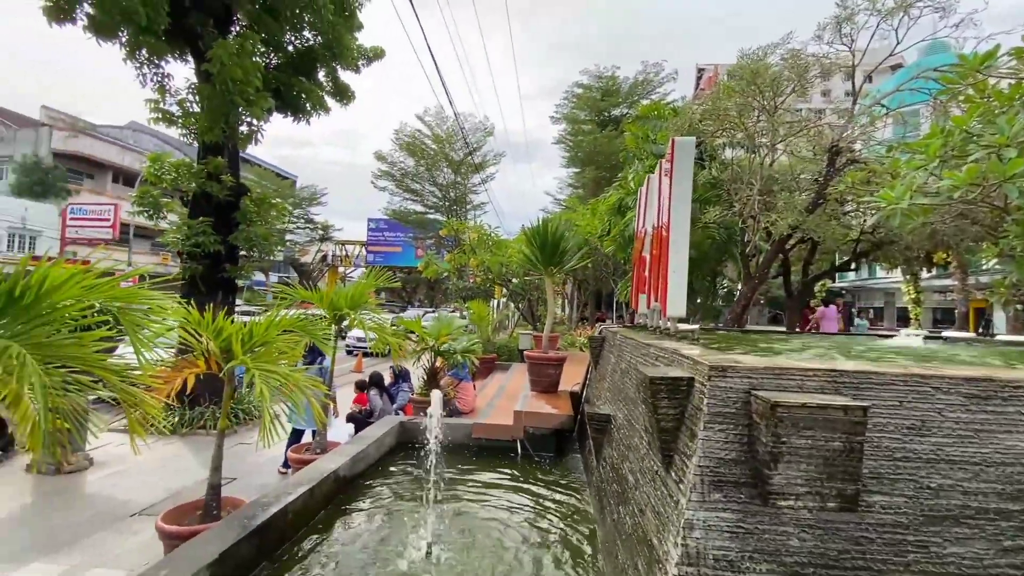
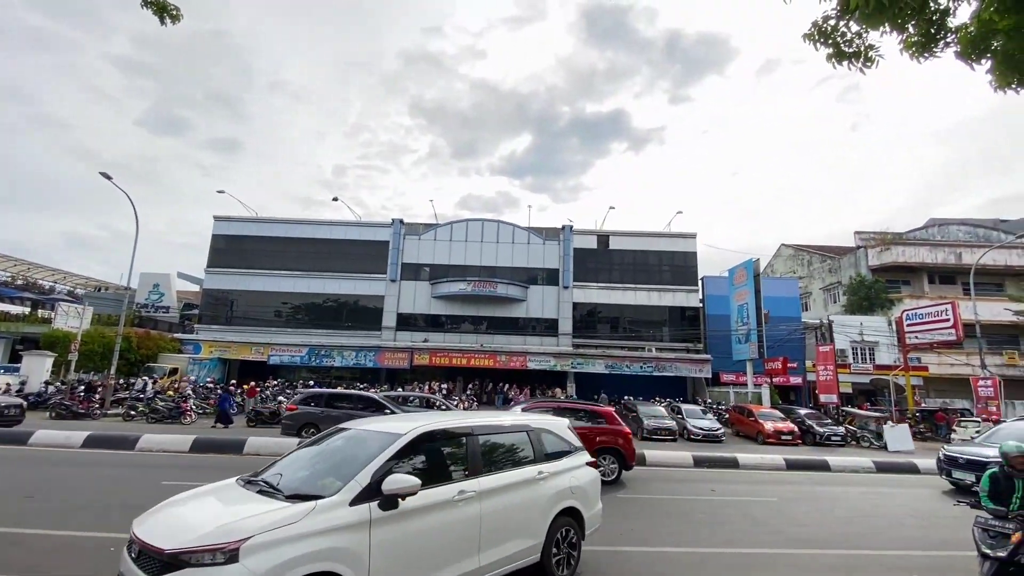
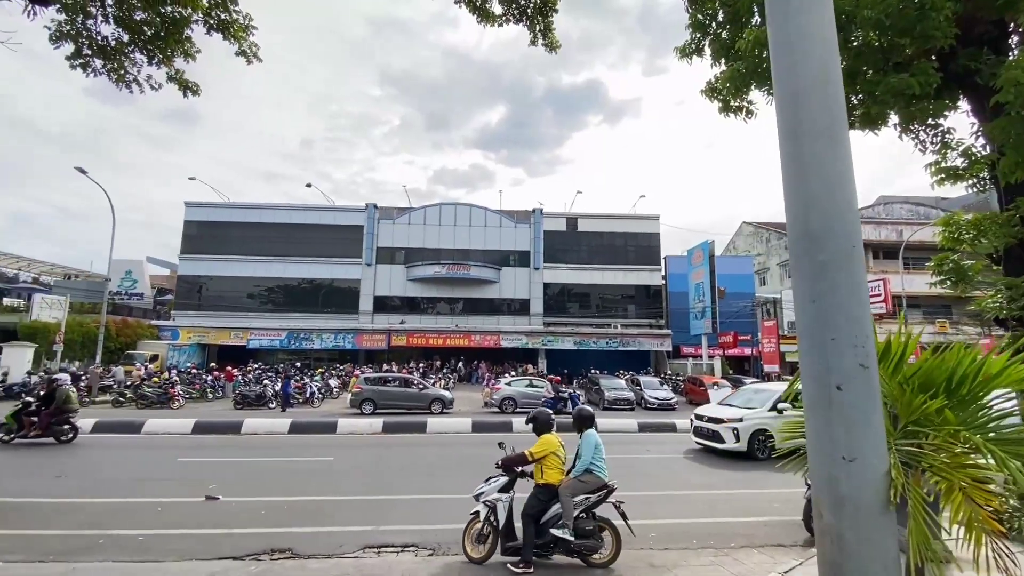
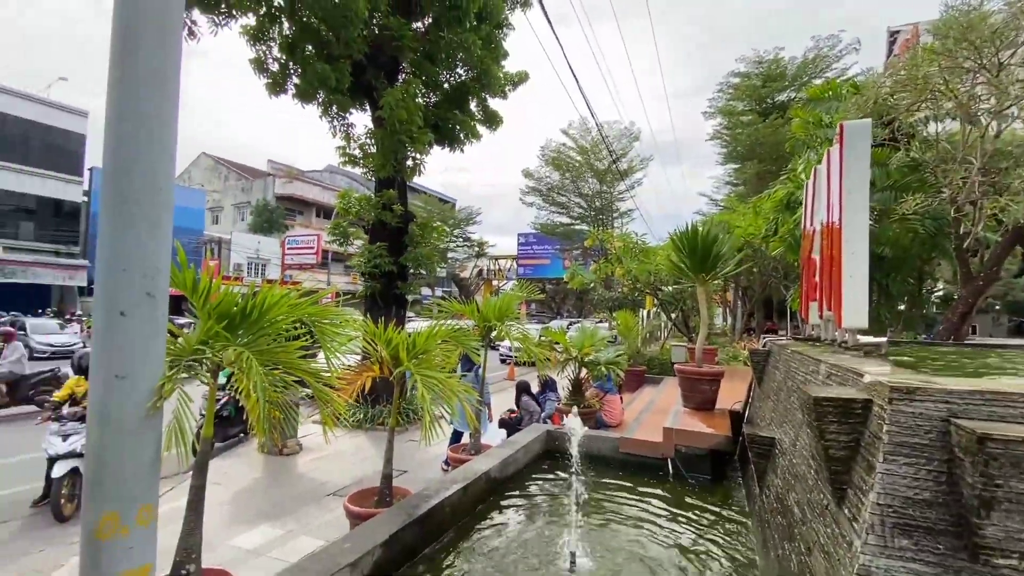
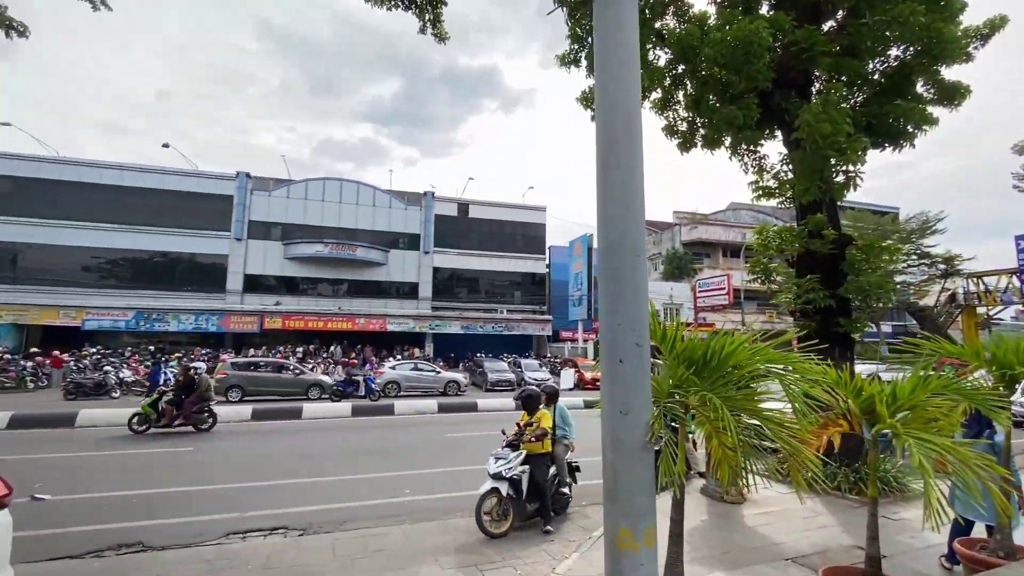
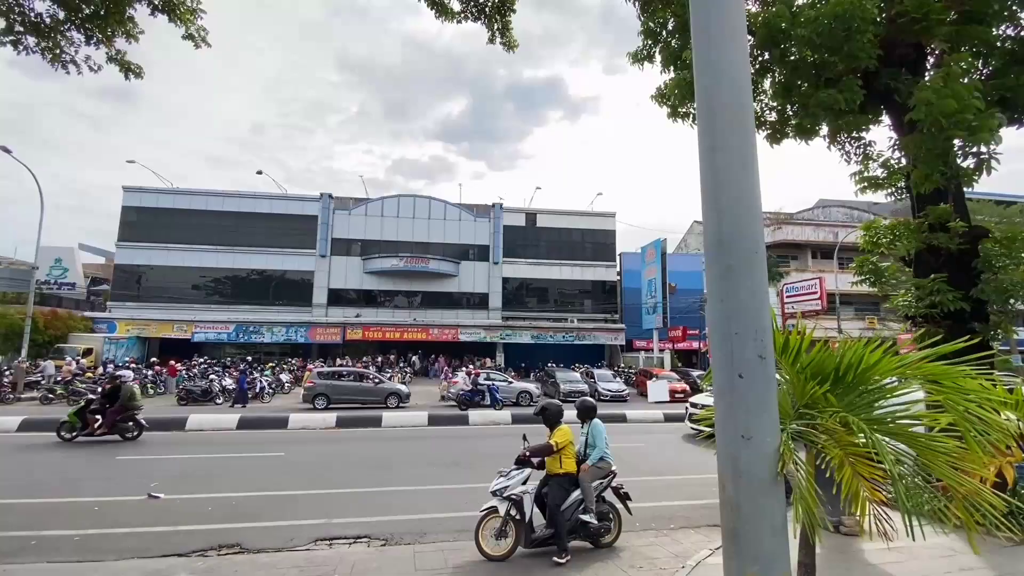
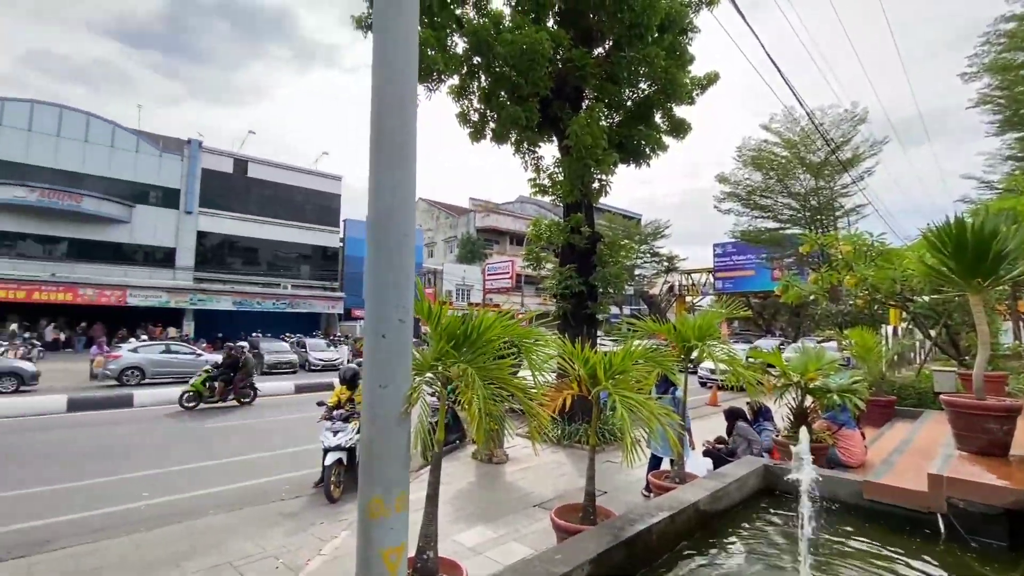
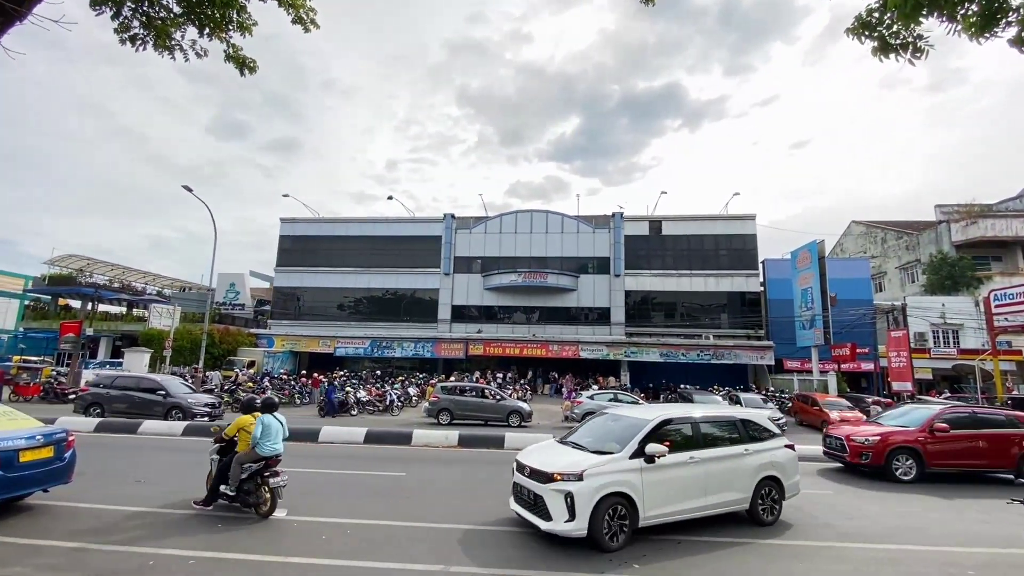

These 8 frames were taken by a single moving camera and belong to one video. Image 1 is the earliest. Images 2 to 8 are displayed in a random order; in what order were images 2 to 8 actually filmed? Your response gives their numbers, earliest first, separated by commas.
4, 7, 5, 6, 3, 8, 2
